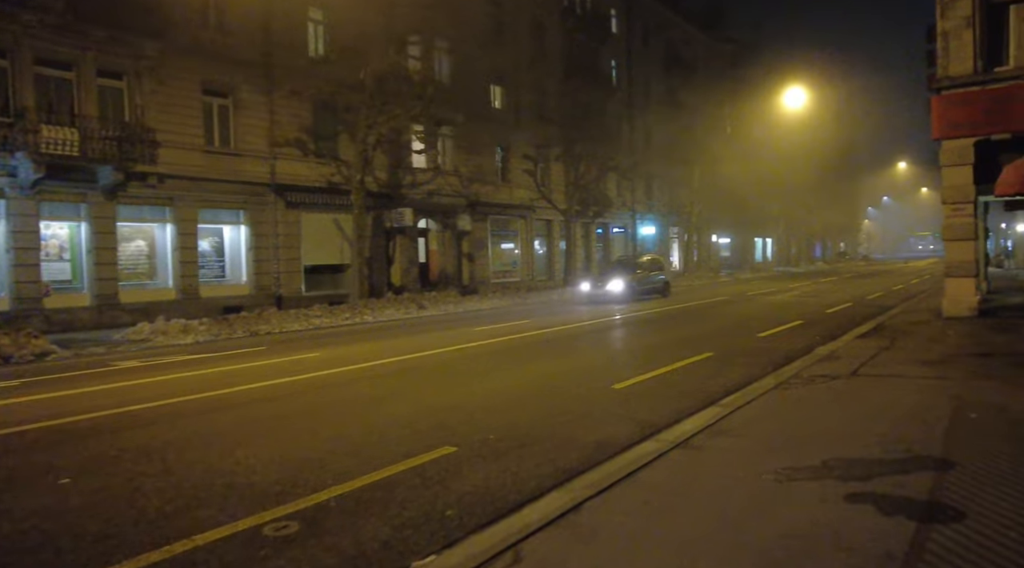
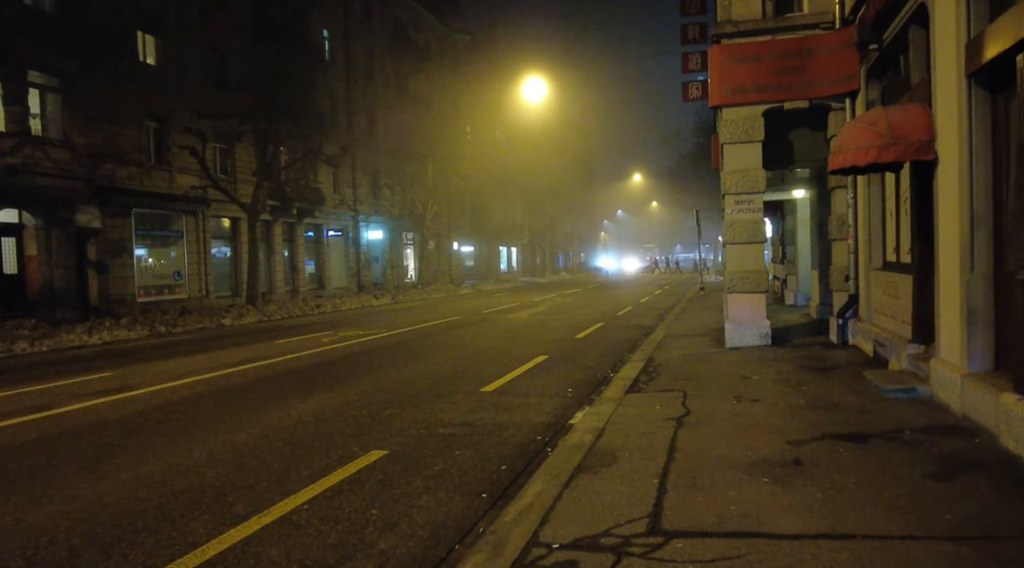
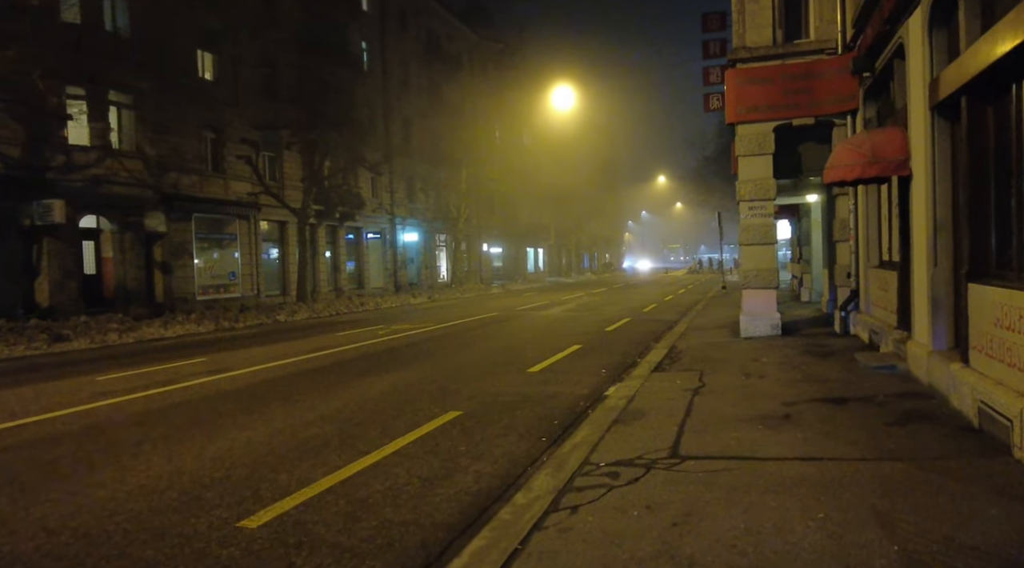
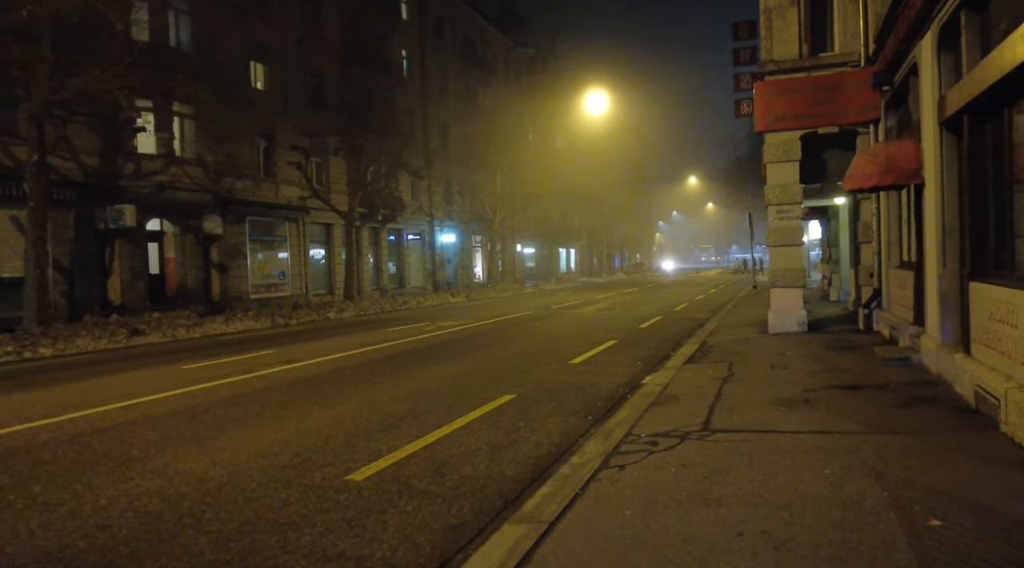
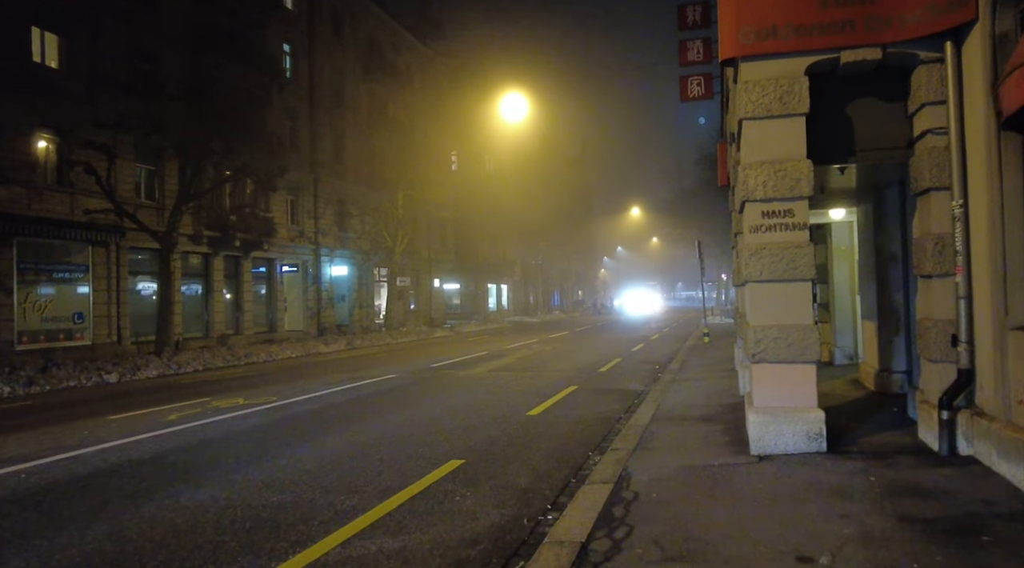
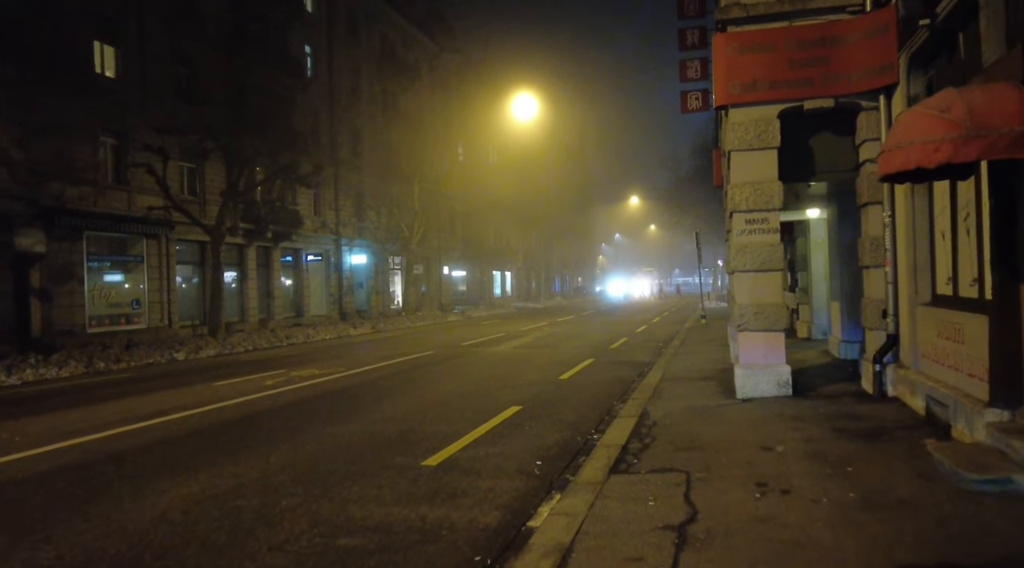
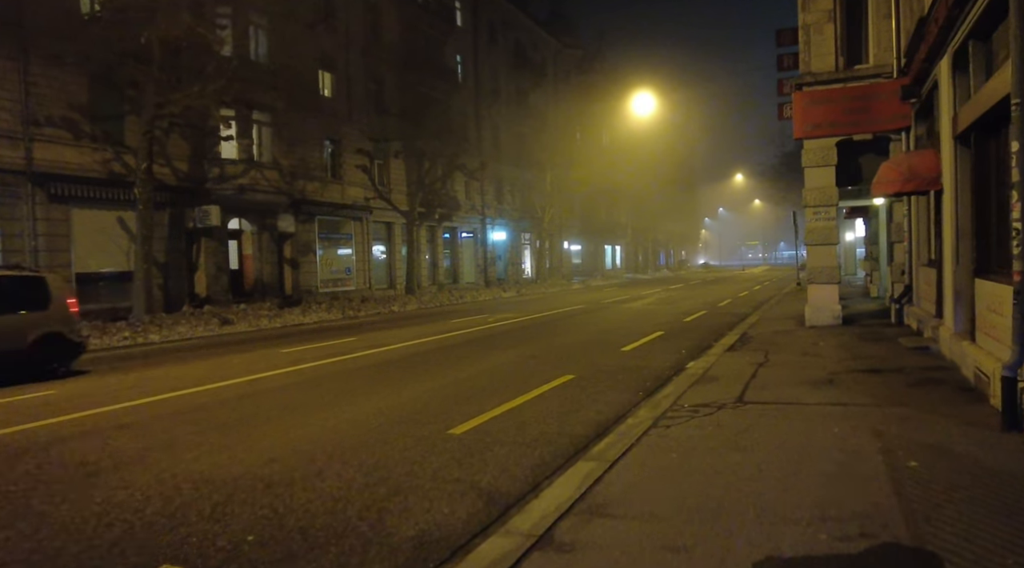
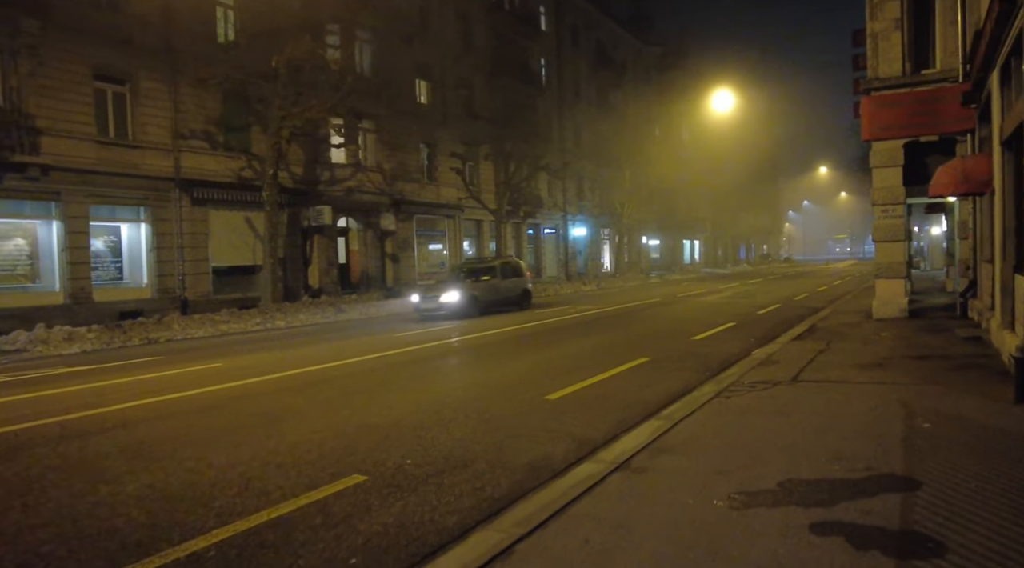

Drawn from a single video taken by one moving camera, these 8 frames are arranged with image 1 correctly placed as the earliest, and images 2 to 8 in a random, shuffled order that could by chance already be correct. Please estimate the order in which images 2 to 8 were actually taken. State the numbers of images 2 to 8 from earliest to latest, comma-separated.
8, 7, 4, 3, 2, 6, 5
